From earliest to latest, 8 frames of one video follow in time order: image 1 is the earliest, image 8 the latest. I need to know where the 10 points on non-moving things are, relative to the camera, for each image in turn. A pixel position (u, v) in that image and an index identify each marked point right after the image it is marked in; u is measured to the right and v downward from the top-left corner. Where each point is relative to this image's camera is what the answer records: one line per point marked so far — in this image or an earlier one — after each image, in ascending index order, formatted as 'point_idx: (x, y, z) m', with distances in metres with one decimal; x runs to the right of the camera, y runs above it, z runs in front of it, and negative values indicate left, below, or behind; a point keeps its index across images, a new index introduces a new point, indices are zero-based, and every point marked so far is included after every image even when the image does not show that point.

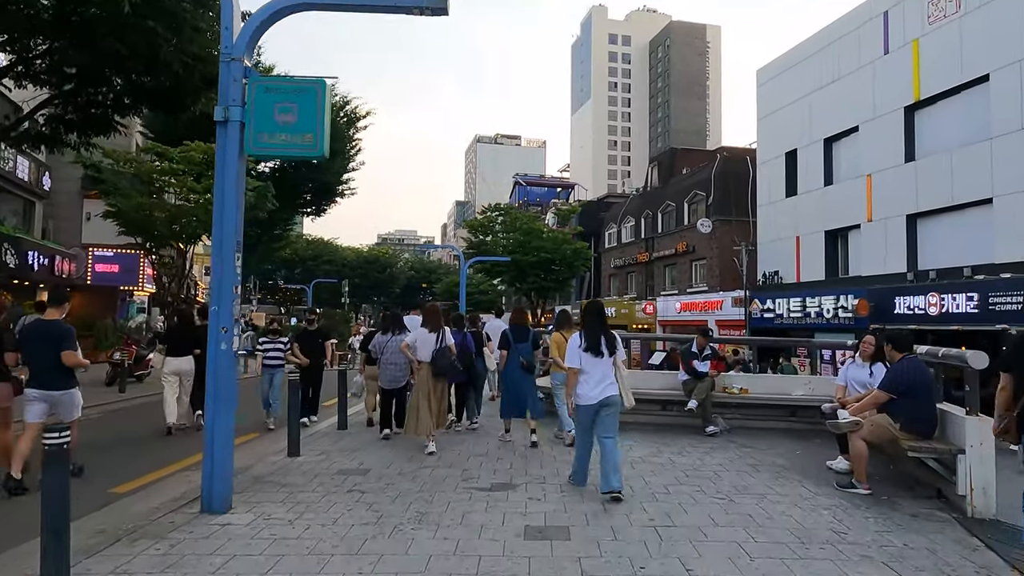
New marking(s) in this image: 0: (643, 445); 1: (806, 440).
0: (+1.7, -2.1, +8.9) m
1: (+4.2, -2.1, +9.4) m
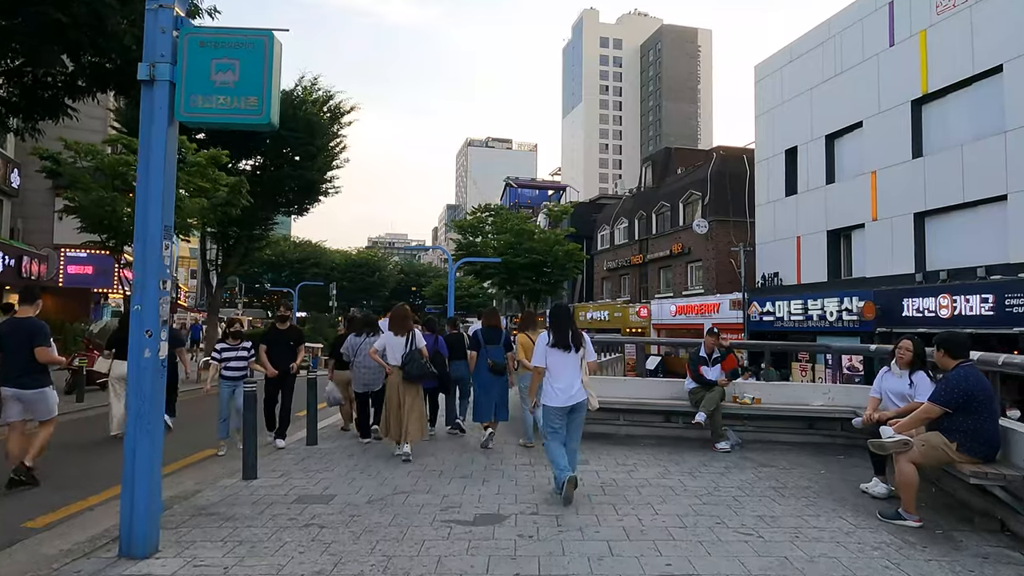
0: (+1.6, -2.1, +7.9) m
1: (+4.0, -2.1, +8.5) m
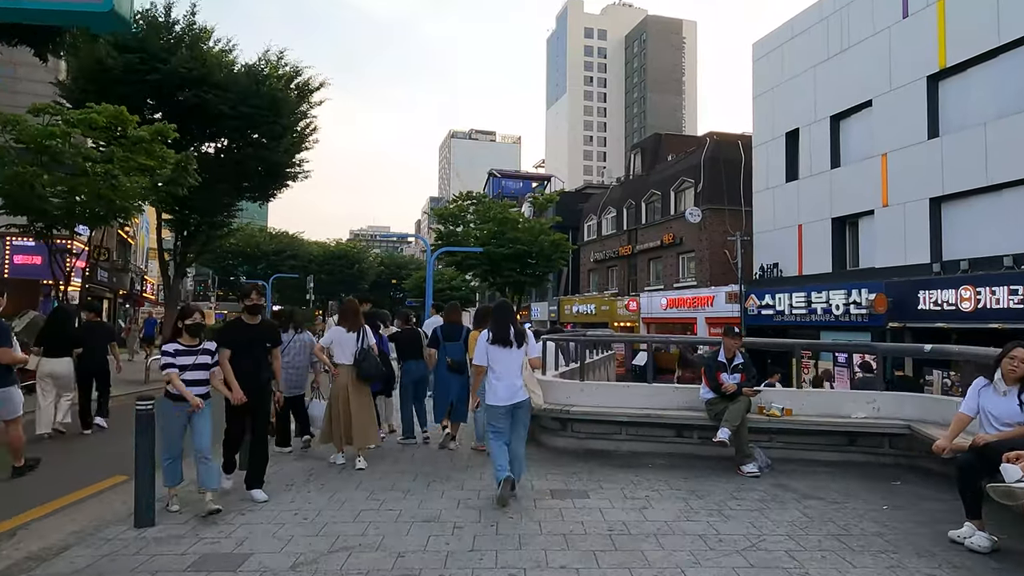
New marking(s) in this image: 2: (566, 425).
0: (+1.4, -1.9, +6.3) m
1: (+3.8, -2.0, +6.9) m
2: (+0.7, -1.7, +8.5) m
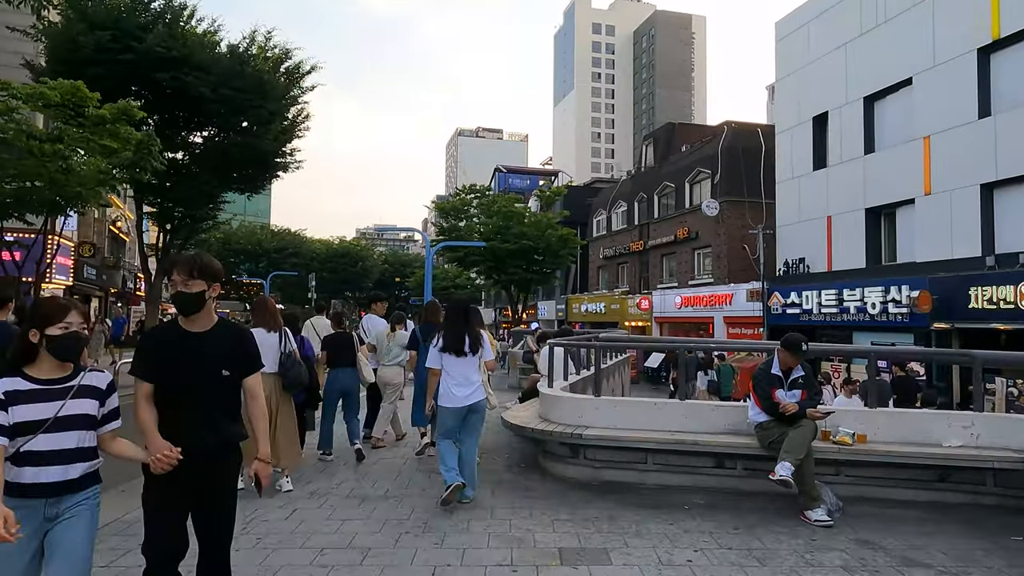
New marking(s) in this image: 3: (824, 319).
0: (+1.4, -1.9, +4.6) m
1: (+3.8, -1.9, +5.3) m
2: (+0.7, -1.7, +6.8) m
3: (+9.2, -0.9, +19.6) m
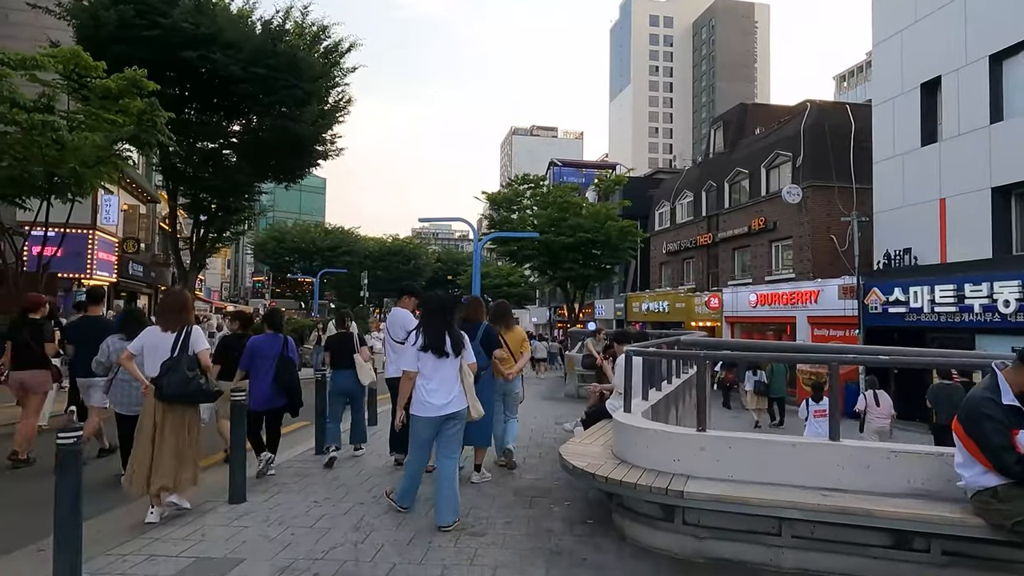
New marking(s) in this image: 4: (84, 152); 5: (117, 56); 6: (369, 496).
0: (+1.6, -1.8, +2.4) m
1: (+4.1, -1.8, +2.8) m
2: (+1.1, -1.6, +4.6) m
3: (+10.6, -0.8, +16.7) m
4: (-7.1, +2.2, +11.2) m
5: (-10.3, +6.0, +17.4) m
6: (-1.3, -1.9, +6.2) m
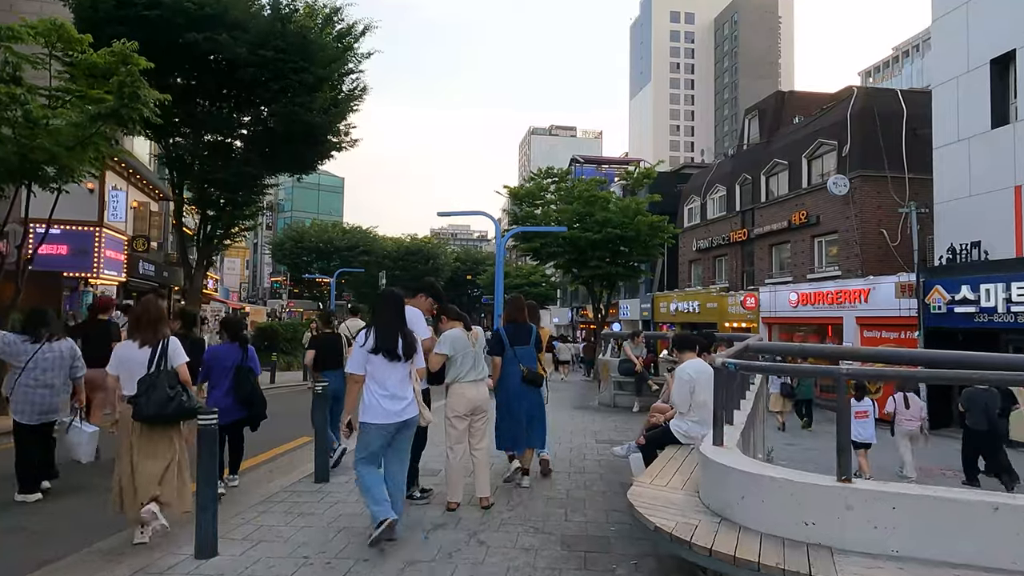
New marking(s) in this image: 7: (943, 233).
0: (+1.9, -1.7, +0.9) m
1: (+4.3, -1.8, +1.3) m
2: (+1.4, -1.5, +3.2) m
3: (+11.3, -0.7, +15.0) m
4: (-6.7, +2.3, +9.9) m
5: (-9.6, +6.0, +16.2) m
6: (-1.0, -1.9, +4.8) m
7: (+11.3, +1.5, +17.4) m
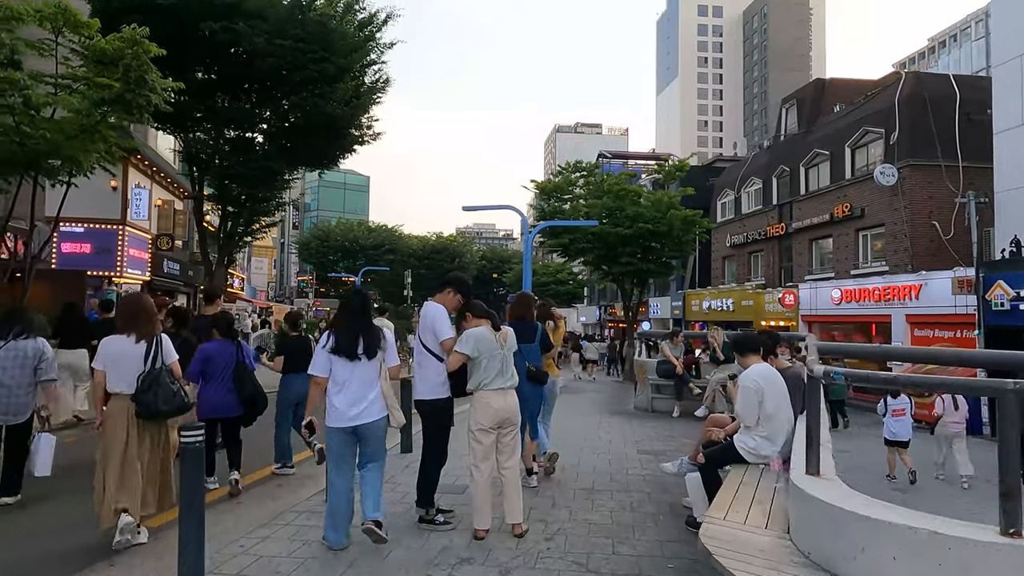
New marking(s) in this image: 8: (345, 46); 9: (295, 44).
0: (+2.0, -1.6, 0.0) m
1: (+4.4, -1.7, +0.3) m
2: (+1.6, -1.4, +2.3) m
3: (+11.9, -0.6, +13.7) m
4: (-6.2, +2.3, +9.4) m
5: (-9.0, +6.1, +15.8) m
6: (-0.8, -1.8, +4.1) m
7: (+12.0, +1.6, +16.1) m
8: (-4.3, +6.3, +17.4) m
9: (-5.4, +6.2, +16.8) m
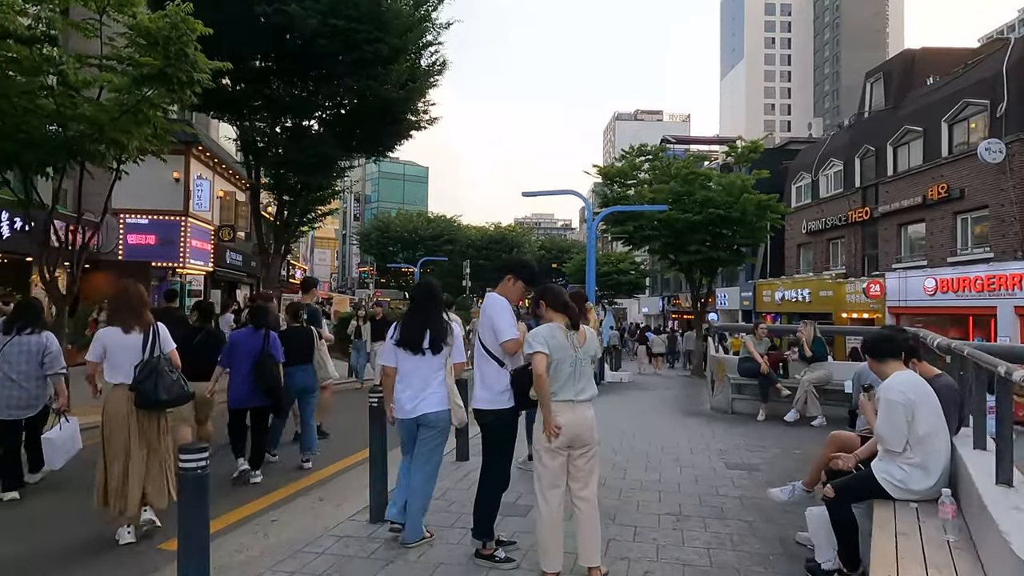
0: (+2.0, -1.6, -1.1) m
1: (+4.5, -1.7, -1.0) m
2: (+1.8, -1.4, +1.2) m
3: (+13.1, -0.4, +11.7) m
4: (-5.4, +2.4, +8.9) m
5: (-7.6, +6.3, +15.5) m
6: (-0.4, -1.8, +3.2) m
7: (+13.4, +1.8, +14.1) m
8: (-2.8, +6.5, +16.6) m
9: (-3.9, +6.4, +16.2) m
